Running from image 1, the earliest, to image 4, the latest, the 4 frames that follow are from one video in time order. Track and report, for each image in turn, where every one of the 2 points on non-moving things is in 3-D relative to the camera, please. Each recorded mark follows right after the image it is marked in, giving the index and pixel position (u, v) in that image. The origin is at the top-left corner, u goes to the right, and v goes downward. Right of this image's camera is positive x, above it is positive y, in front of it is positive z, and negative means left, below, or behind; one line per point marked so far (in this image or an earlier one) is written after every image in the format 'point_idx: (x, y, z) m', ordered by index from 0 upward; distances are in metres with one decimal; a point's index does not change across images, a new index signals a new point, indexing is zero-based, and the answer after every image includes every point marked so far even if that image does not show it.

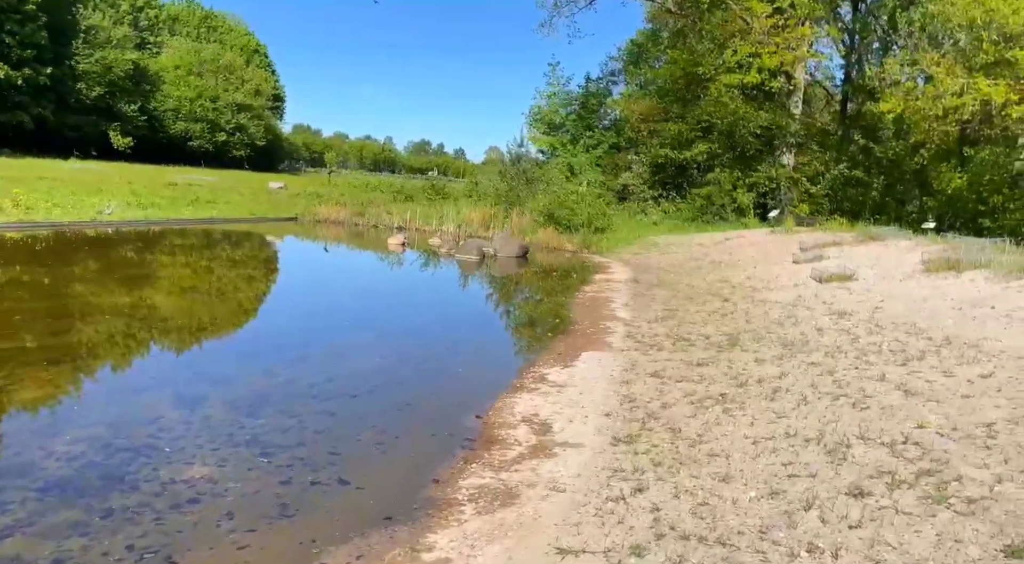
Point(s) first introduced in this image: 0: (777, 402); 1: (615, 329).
0: (+2.3, -1.1, +5.6) m
1: (+1.5, -0.7, +9.2) m
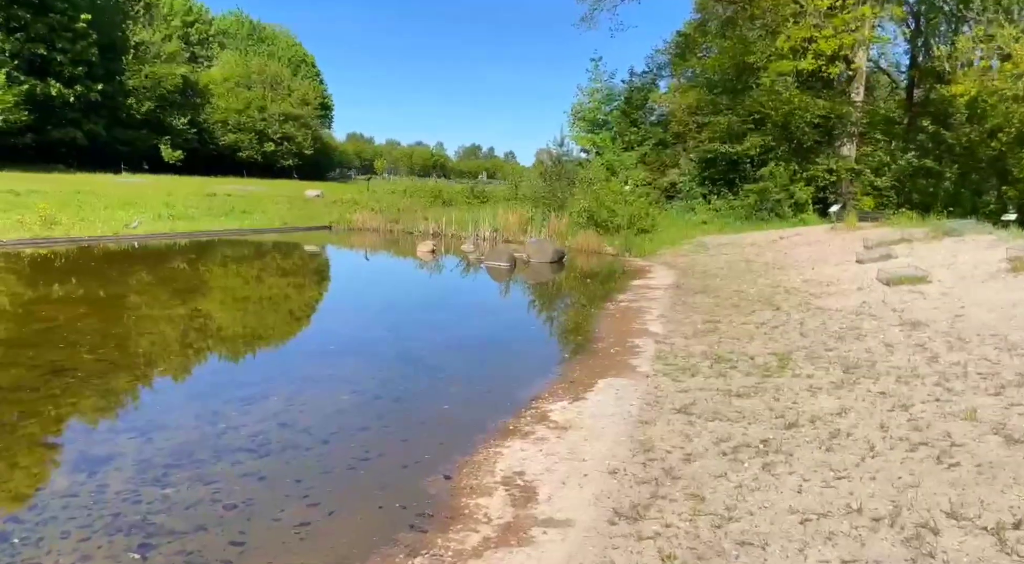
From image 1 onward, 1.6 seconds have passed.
0: (+2.2, -1.2, +4.4) m
1: (+1.7, -0.8, +8.1) m
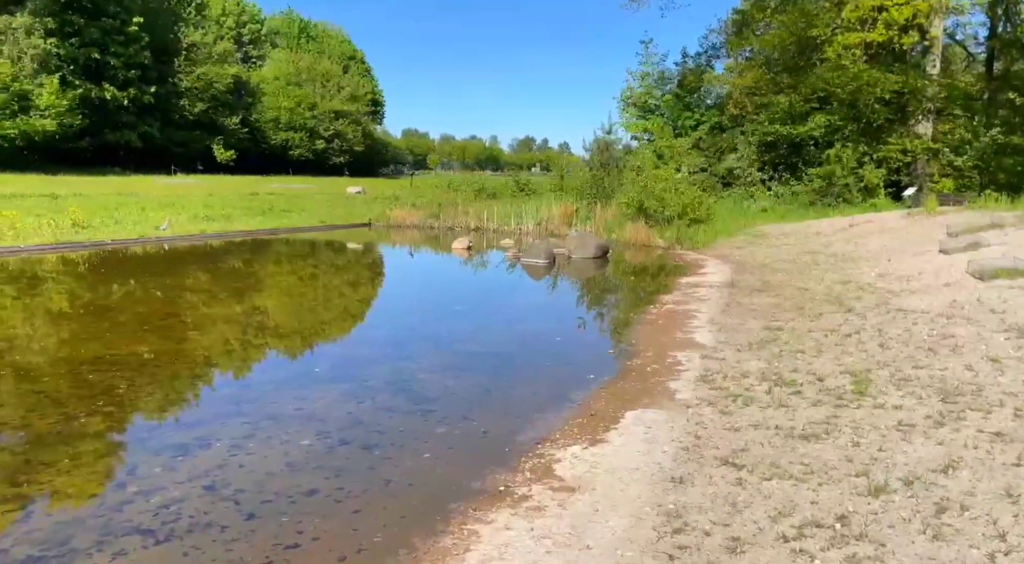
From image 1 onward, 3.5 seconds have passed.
0: (+2.1, -1.3, +3.1) m
1: (+1.9, -0.9, +6.8) m
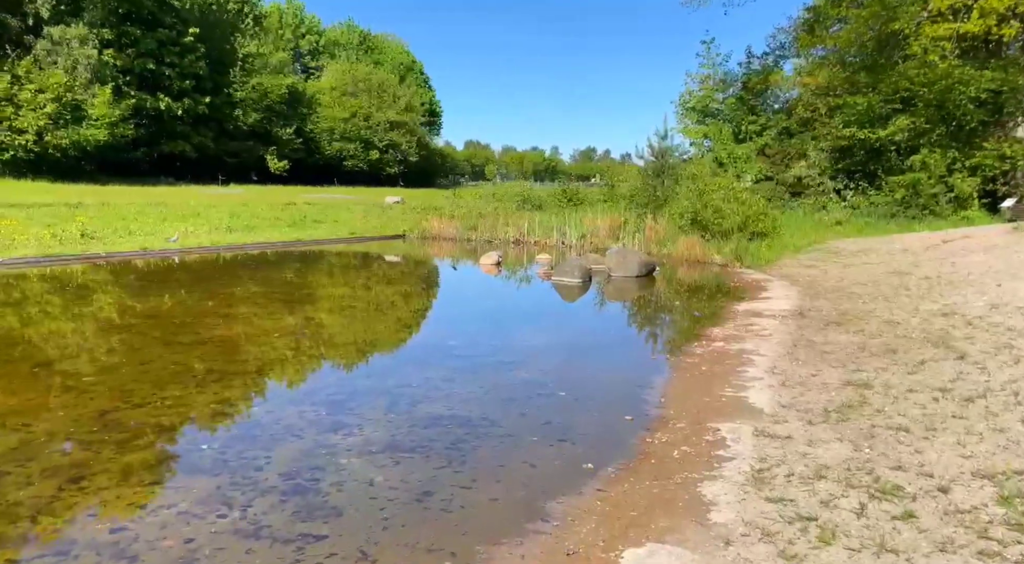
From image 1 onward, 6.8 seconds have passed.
0: (+1.5, -1.6, +1.0) m
1: (+1.7, -1.2, +4.7) m
